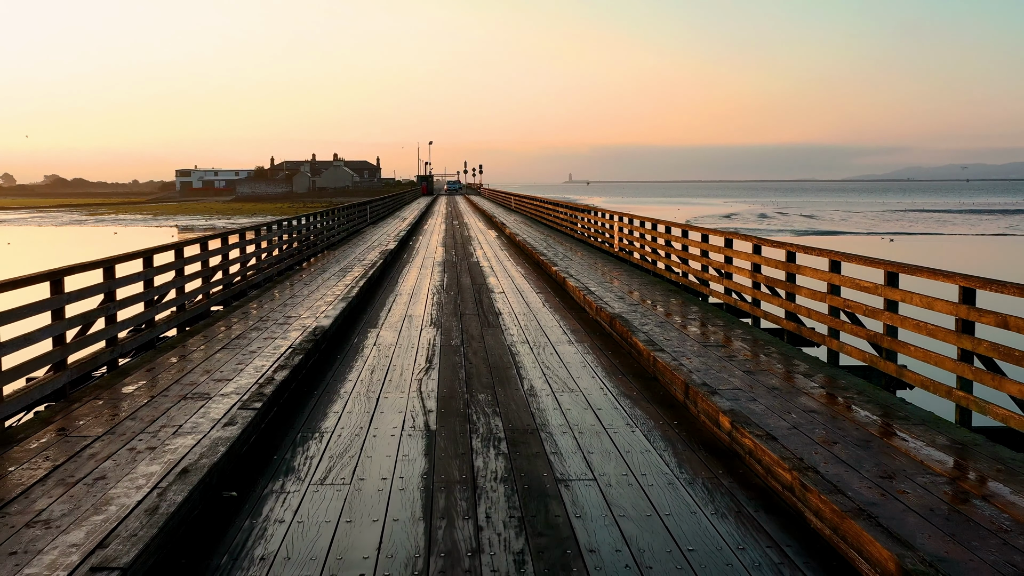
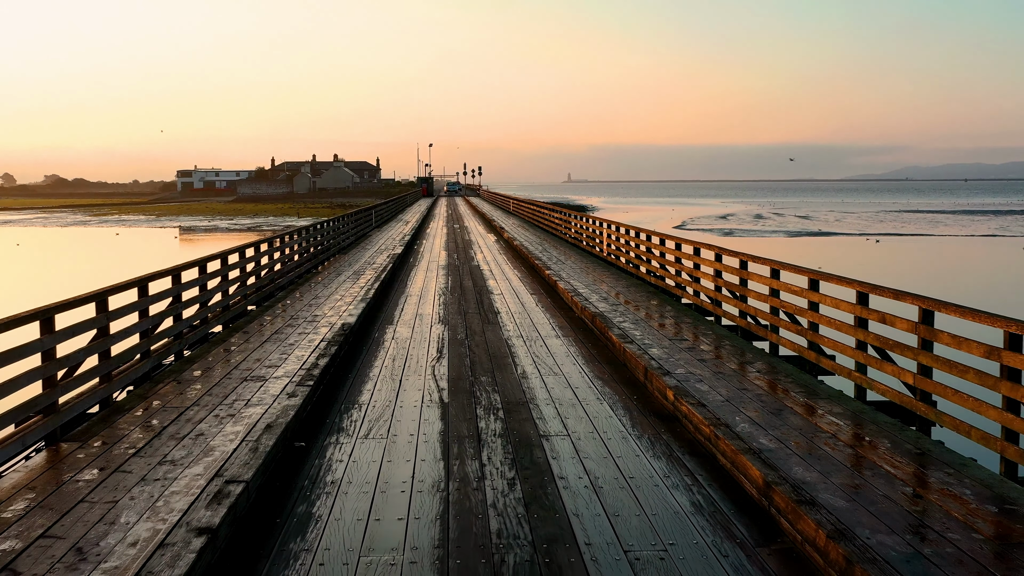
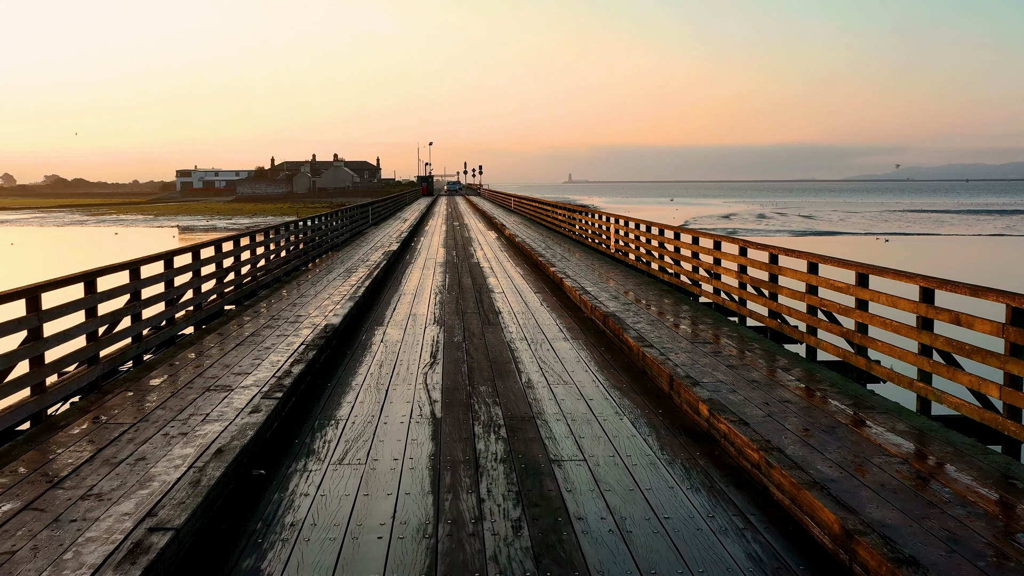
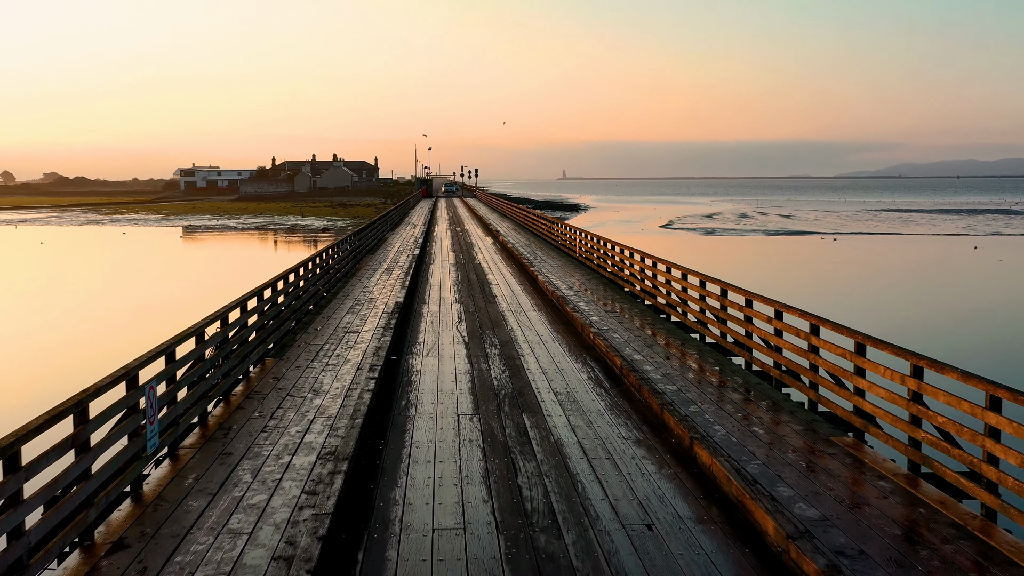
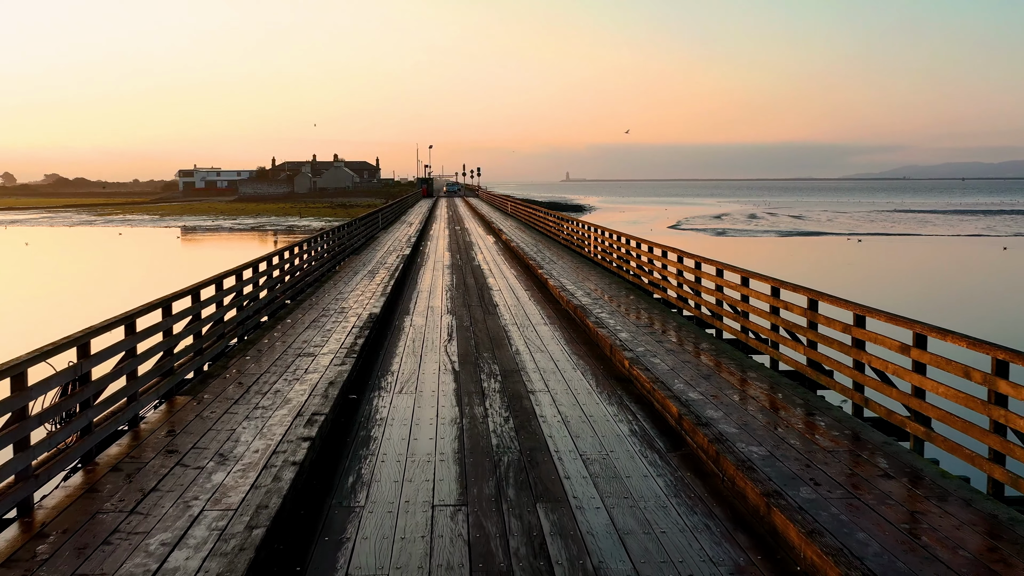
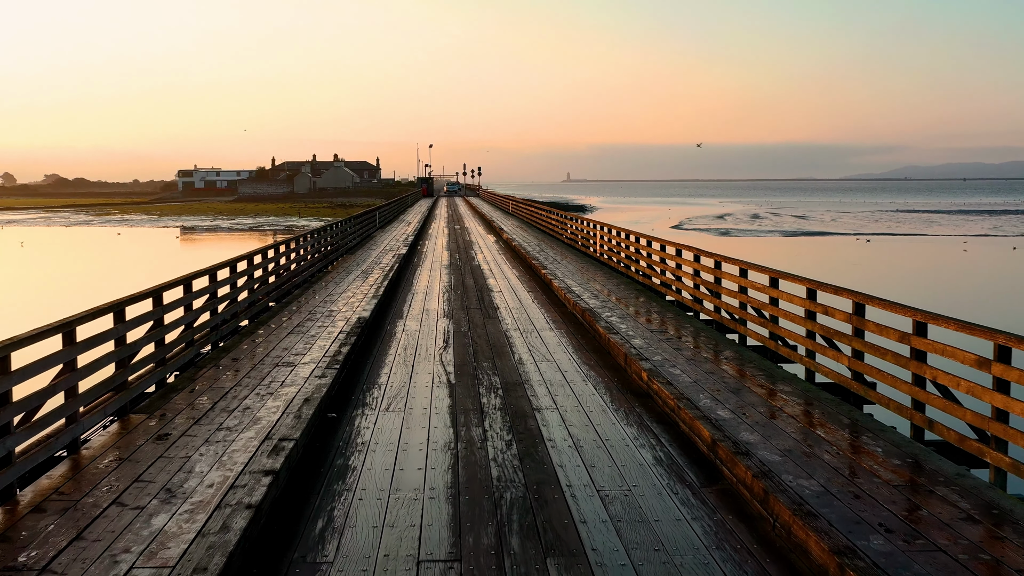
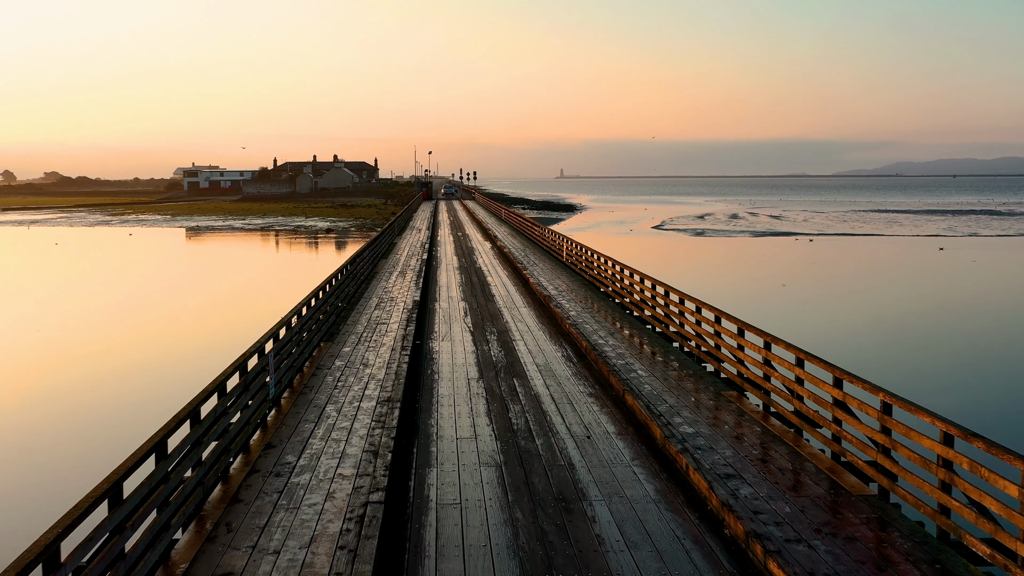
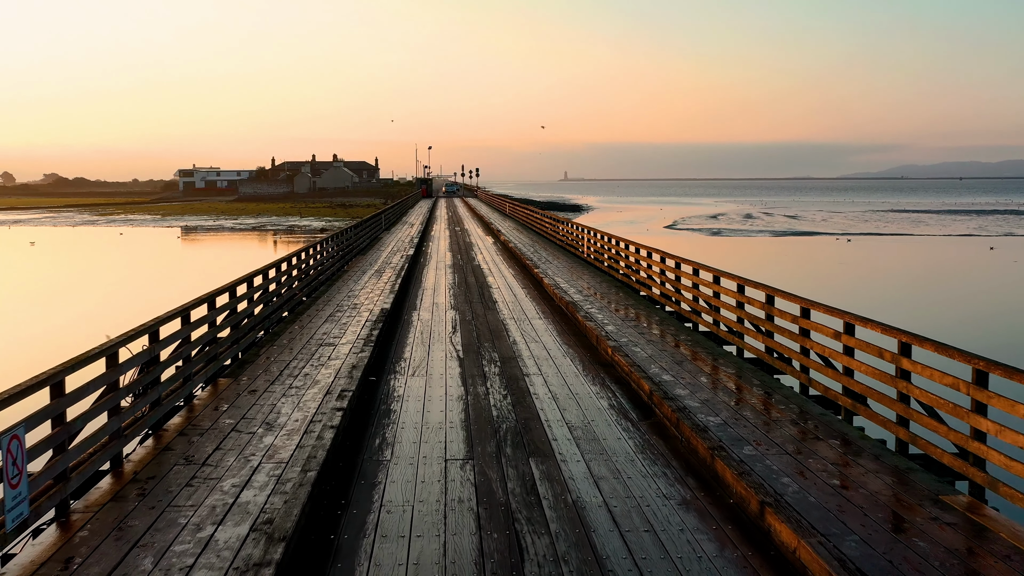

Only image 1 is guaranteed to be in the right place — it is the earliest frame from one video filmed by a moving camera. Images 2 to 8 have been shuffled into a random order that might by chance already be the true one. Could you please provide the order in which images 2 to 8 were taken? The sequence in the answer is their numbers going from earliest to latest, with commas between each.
3, 2, 6, 5, 8, 4, 7
